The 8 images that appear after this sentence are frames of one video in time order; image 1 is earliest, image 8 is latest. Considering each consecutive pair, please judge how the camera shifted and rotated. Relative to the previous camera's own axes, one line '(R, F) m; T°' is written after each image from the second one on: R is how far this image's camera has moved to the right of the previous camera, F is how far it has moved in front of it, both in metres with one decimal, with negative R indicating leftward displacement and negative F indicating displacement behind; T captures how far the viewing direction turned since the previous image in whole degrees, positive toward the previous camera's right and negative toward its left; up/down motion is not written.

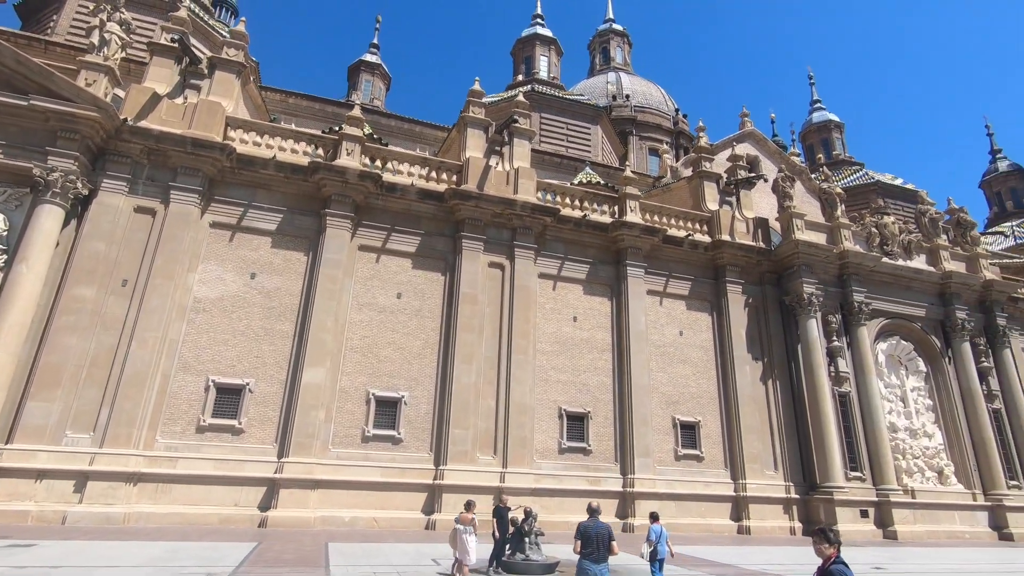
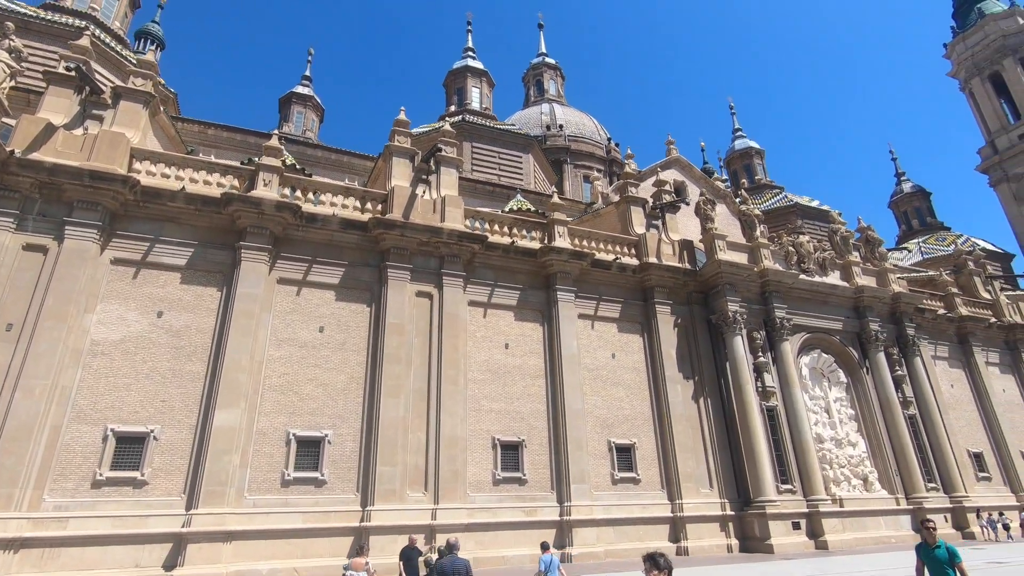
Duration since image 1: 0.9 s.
(+0.8, +0.2) m; +5°
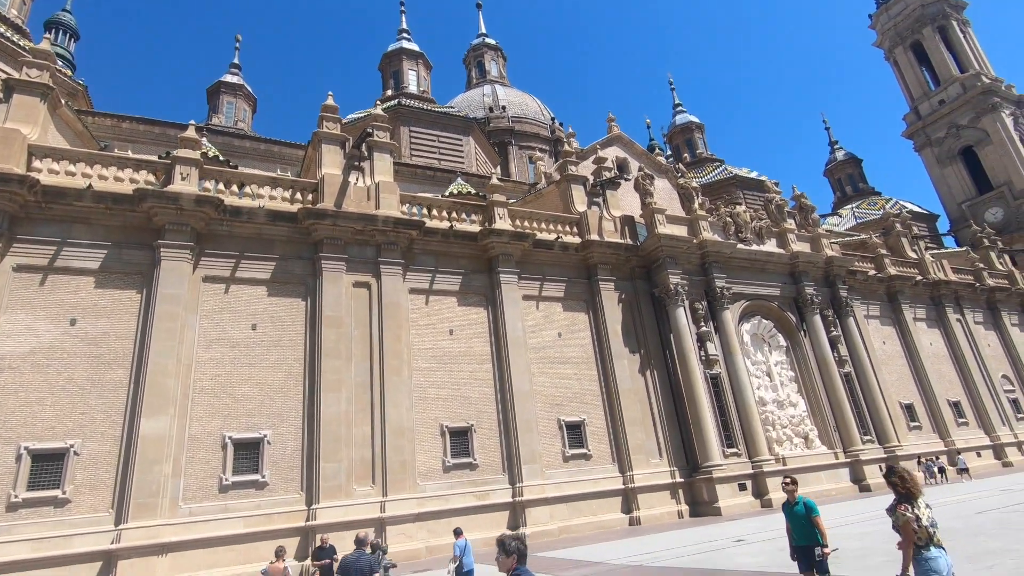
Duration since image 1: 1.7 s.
(+0.7, +0.2) m; +4°
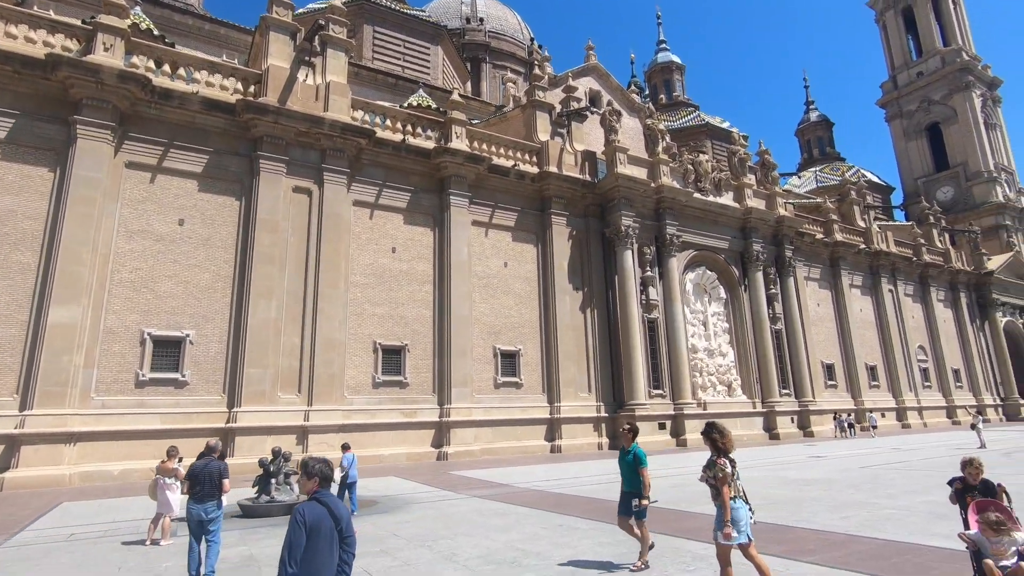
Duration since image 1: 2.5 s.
(+0.7, +0.3) m; +4°
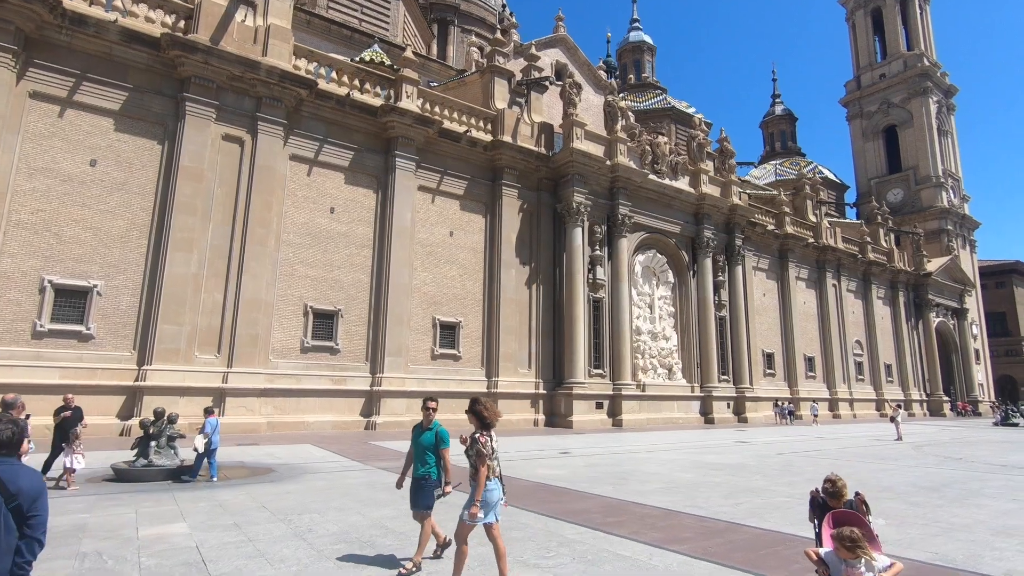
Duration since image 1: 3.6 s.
(+0.9, +0.5) m; +4°
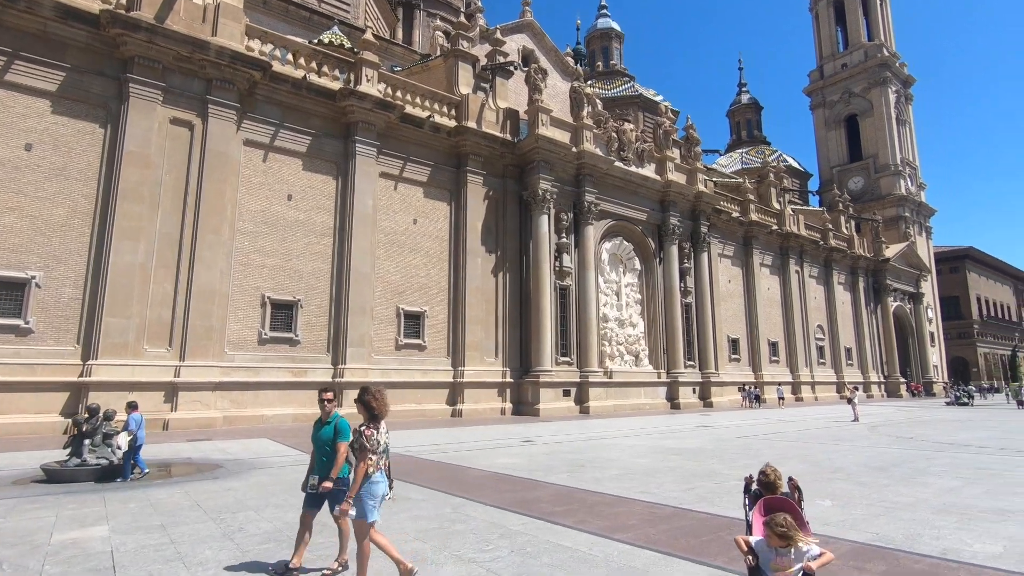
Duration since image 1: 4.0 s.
(+0.3, +0.2) m; +3°
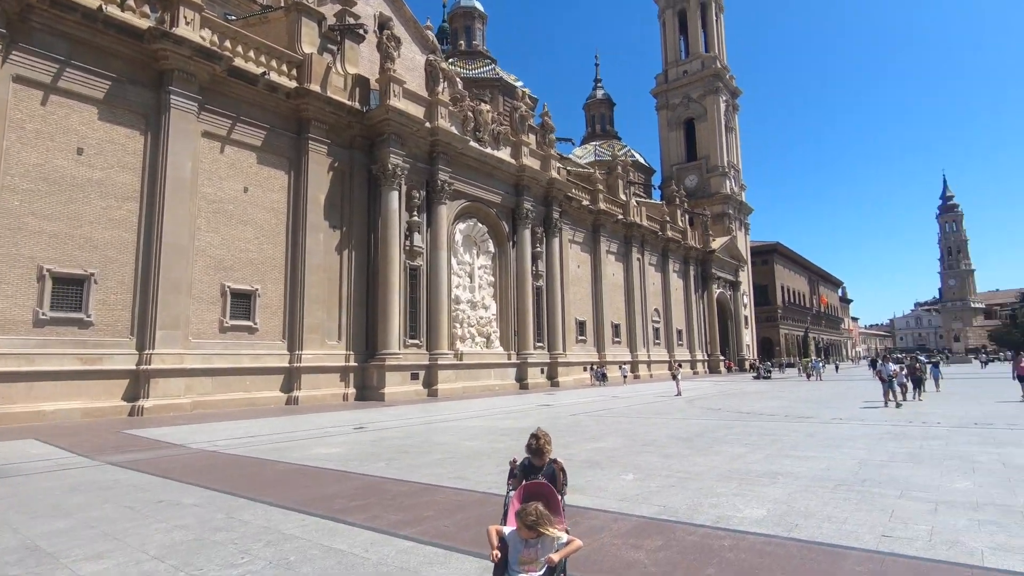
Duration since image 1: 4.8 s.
(+0.6, +0.4) m; +14°
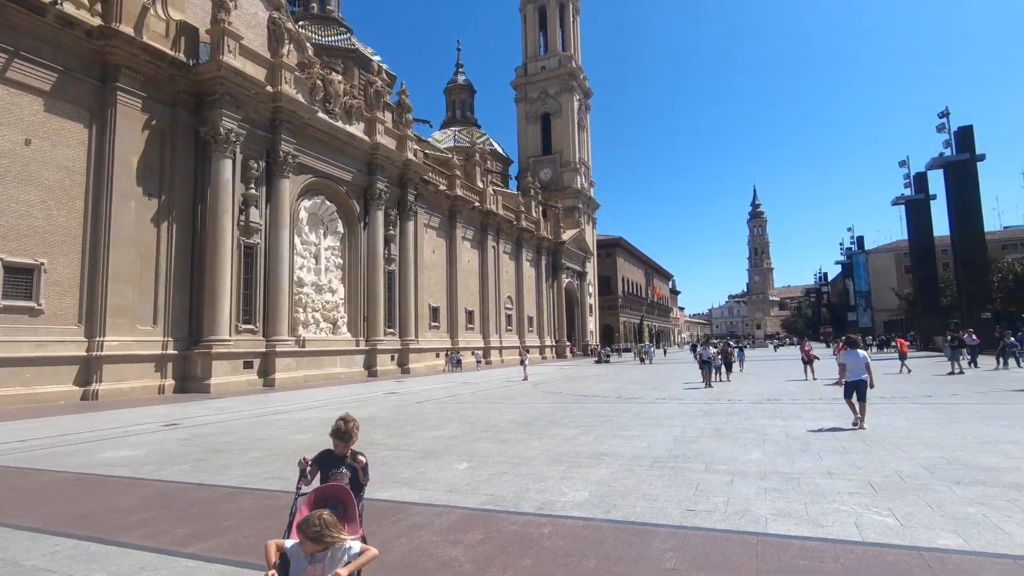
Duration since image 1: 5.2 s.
(+0.3, +0.3) m; +15°
